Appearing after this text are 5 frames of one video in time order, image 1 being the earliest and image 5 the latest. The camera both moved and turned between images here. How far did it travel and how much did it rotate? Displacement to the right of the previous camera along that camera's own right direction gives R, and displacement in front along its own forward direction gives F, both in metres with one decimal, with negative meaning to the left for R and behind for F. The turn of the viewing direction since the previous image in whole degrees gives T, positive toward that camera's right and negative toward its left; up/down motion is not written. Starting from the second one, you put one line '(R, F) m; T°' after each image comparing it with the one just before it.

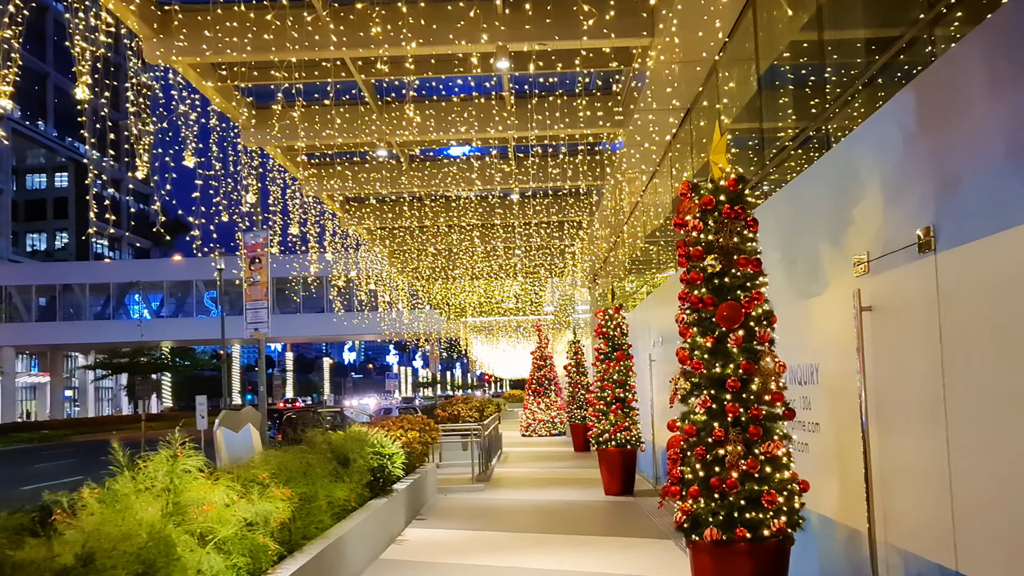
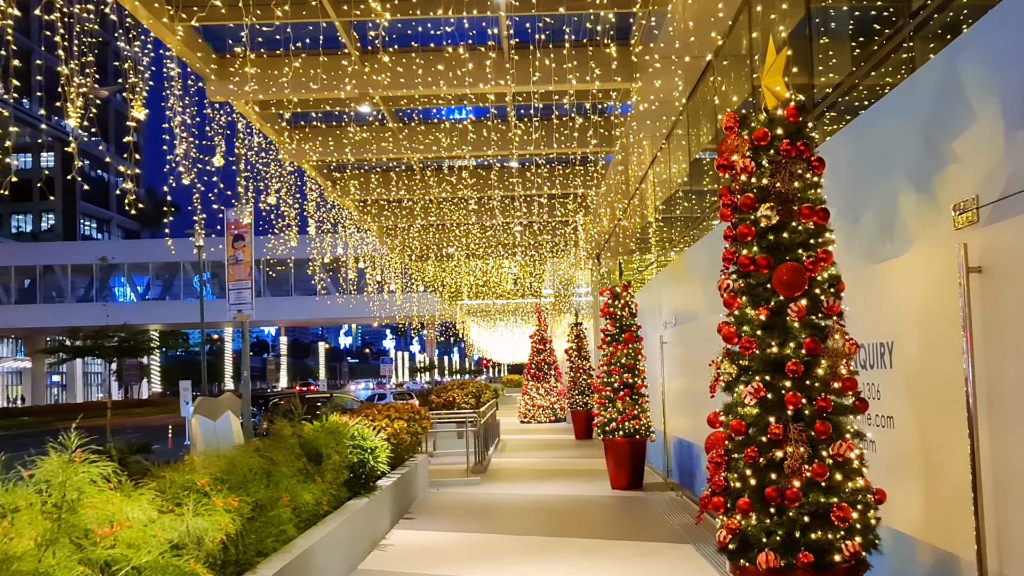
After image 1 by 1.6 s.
(0.0, +1.1) m; 0°
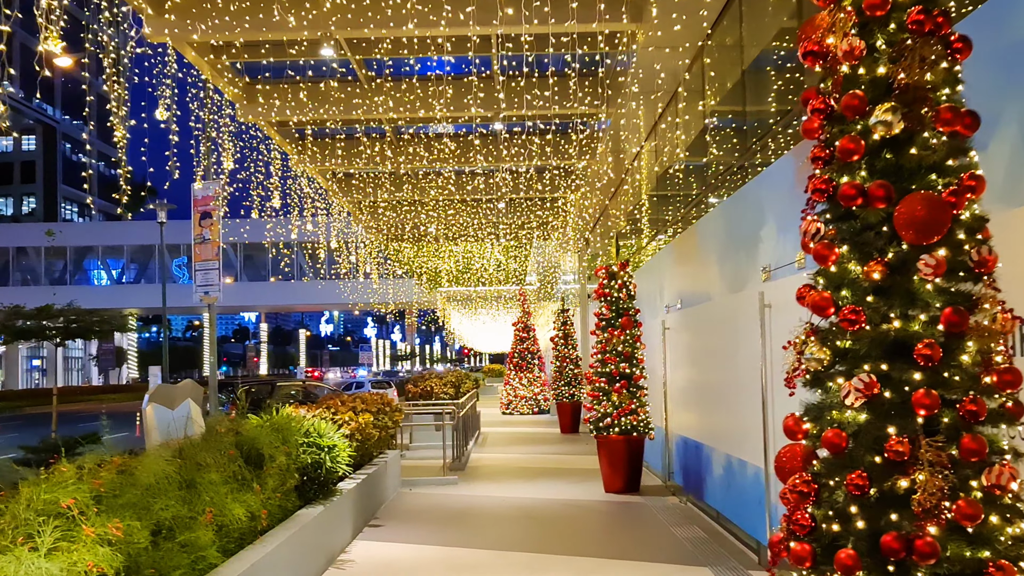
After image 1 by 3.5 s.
(0.0, +1.3) m; +1°
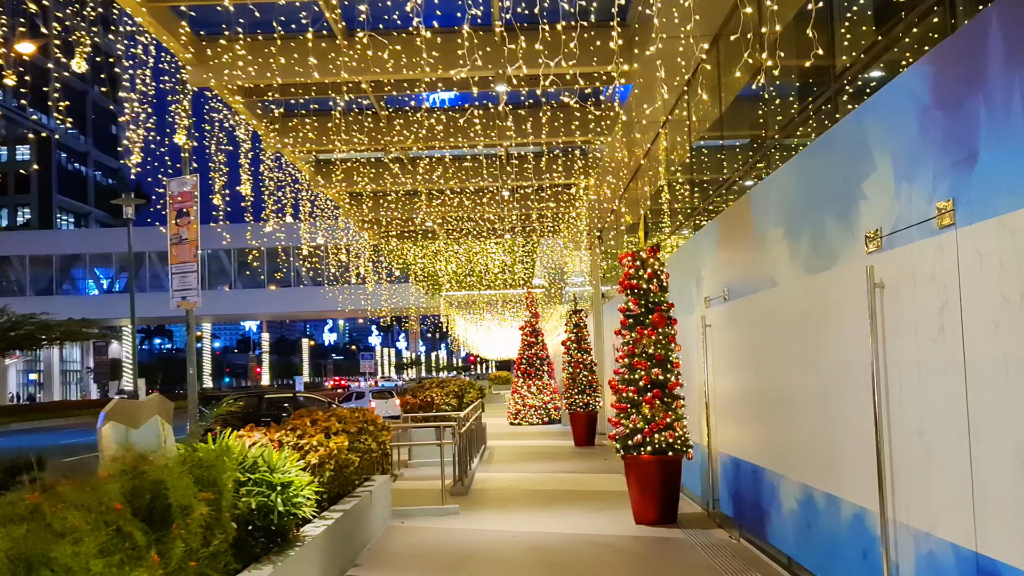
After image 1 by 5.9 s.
(0.0, +1.8) m; 0°
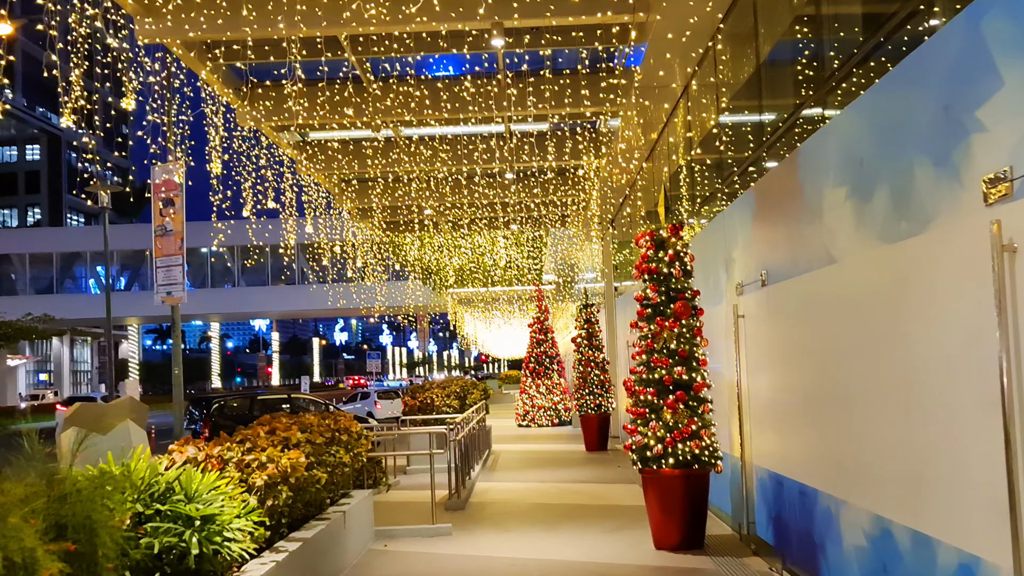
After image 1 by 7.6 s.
(+0.1, +1.3) m; -1°
